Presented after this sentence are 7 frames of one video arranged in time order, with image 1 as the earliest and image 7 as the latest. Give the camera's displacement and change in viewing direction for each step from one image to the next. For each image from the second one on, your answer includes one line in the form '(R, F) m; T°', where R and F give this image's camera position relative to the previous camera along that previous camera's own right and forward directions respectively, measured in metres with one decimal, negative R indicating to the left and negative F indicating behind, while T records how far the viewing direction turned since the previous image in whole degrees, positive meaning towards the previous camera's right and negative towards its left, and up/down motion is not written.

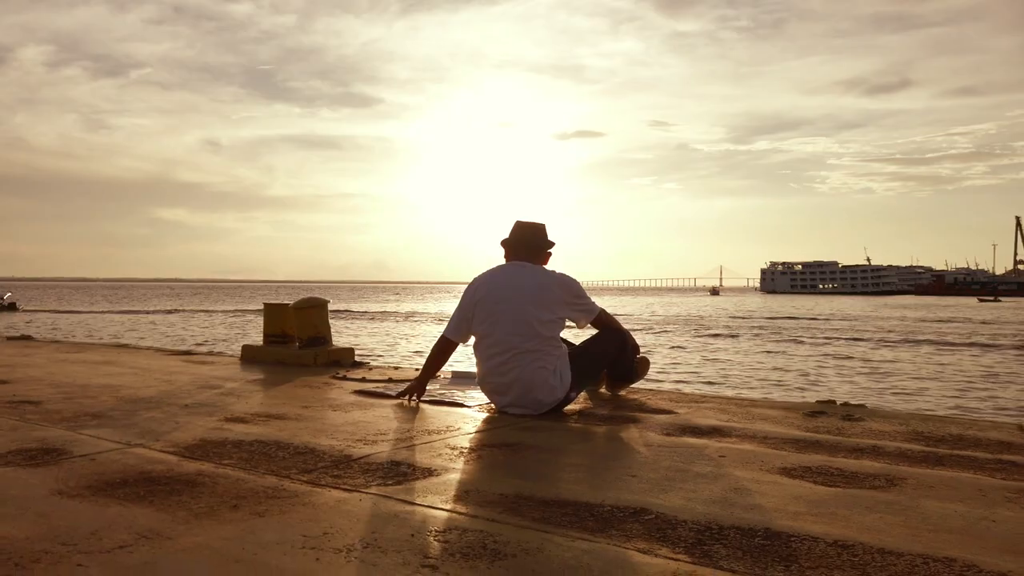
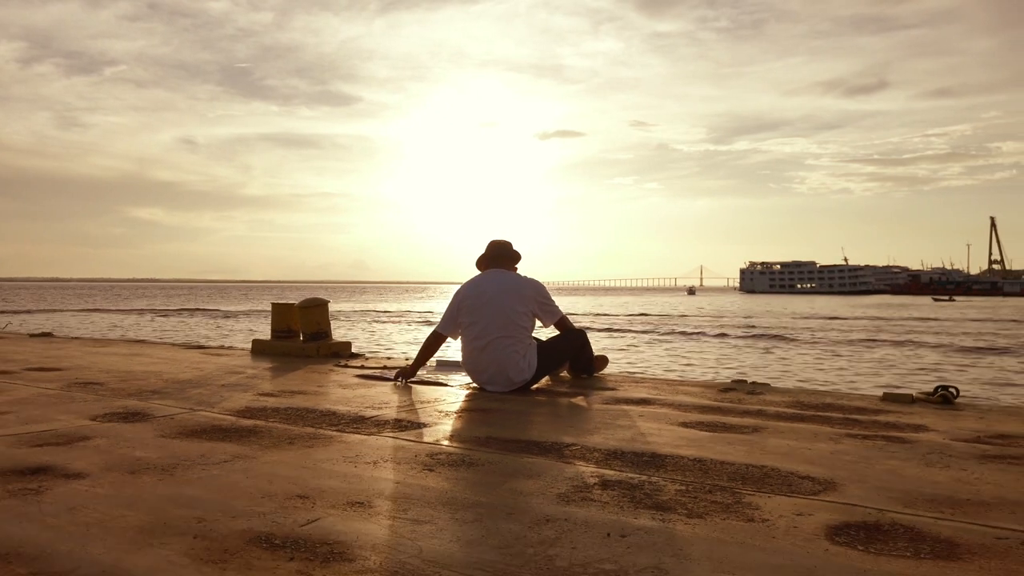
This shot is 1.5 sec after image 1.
(+0.1, -1.5) m; +1°
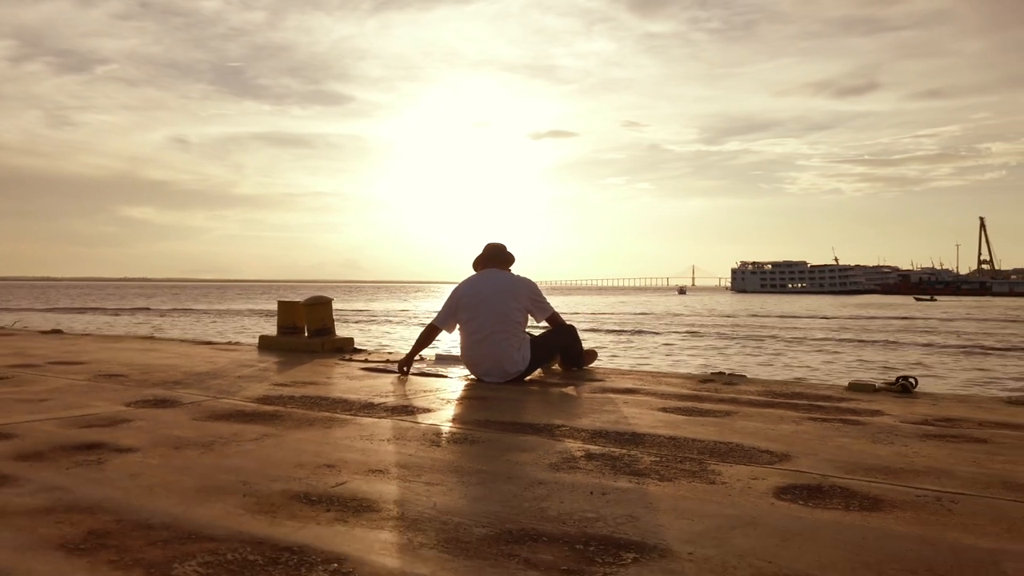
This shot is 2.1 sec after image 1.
(0.0, -0.6) m; +1°
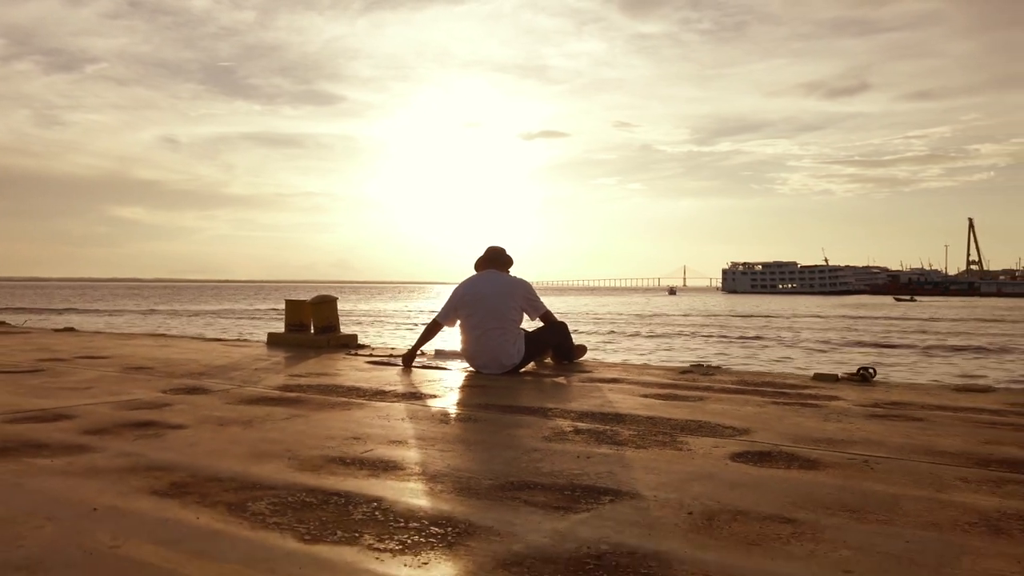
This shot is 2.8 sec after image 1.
(0.0, -0.7) m; +1°
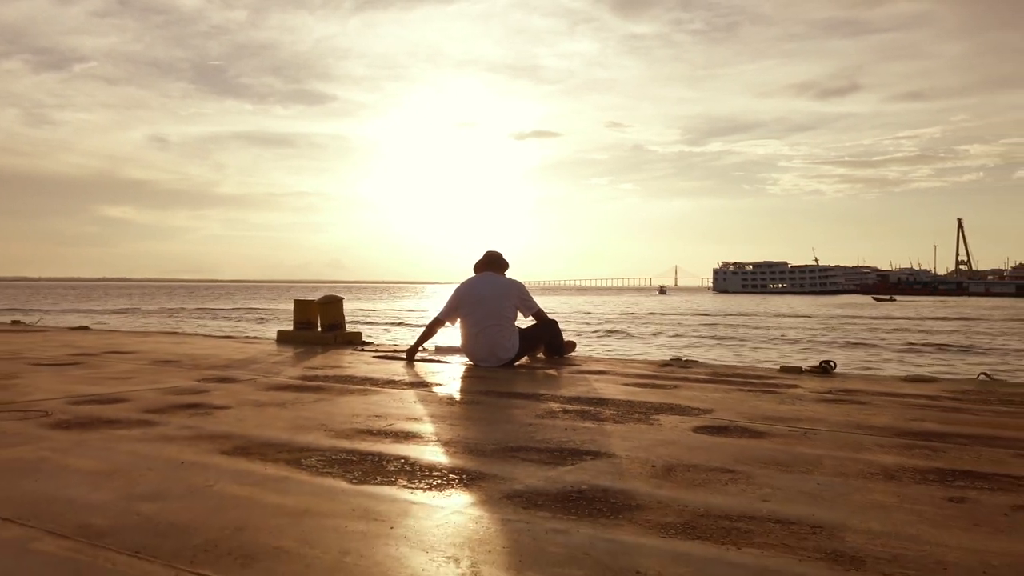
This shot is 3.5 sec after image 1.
(0.0, -0.9) m; +1°
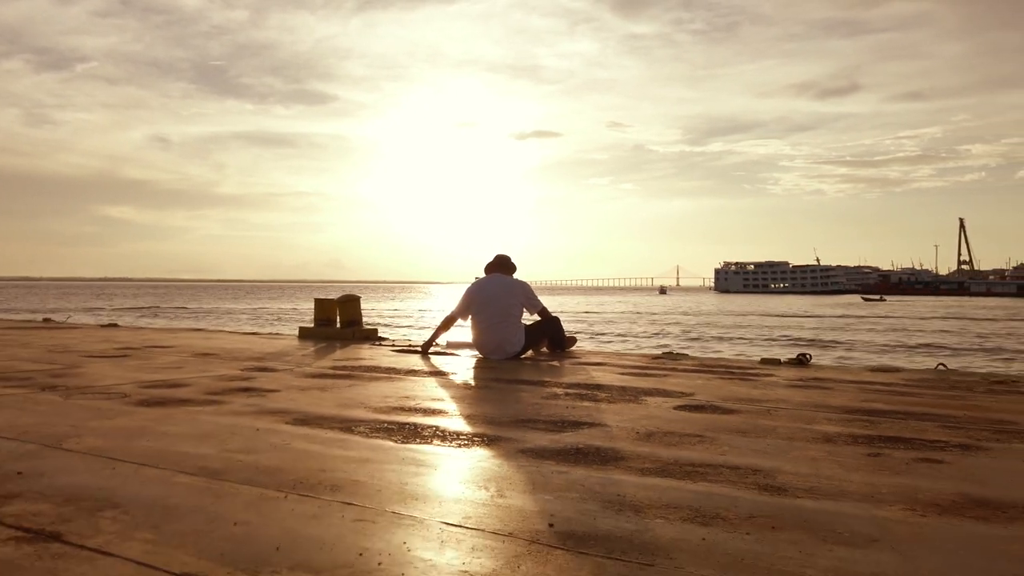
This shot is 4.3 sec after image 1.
(-0.1, -1.0) m; 0°
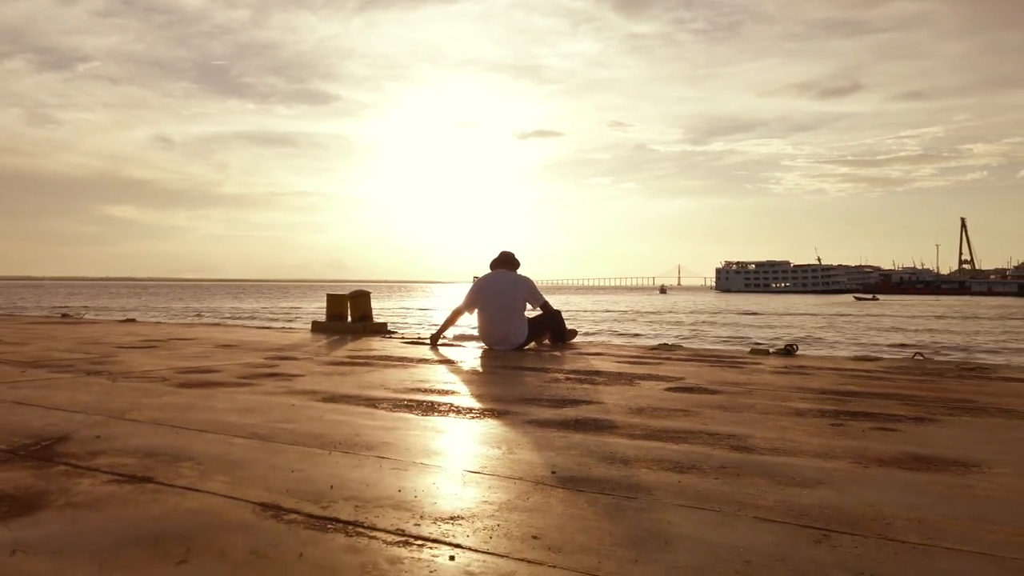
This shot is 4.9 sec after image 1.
(0.0, -0.7) m; 0°
